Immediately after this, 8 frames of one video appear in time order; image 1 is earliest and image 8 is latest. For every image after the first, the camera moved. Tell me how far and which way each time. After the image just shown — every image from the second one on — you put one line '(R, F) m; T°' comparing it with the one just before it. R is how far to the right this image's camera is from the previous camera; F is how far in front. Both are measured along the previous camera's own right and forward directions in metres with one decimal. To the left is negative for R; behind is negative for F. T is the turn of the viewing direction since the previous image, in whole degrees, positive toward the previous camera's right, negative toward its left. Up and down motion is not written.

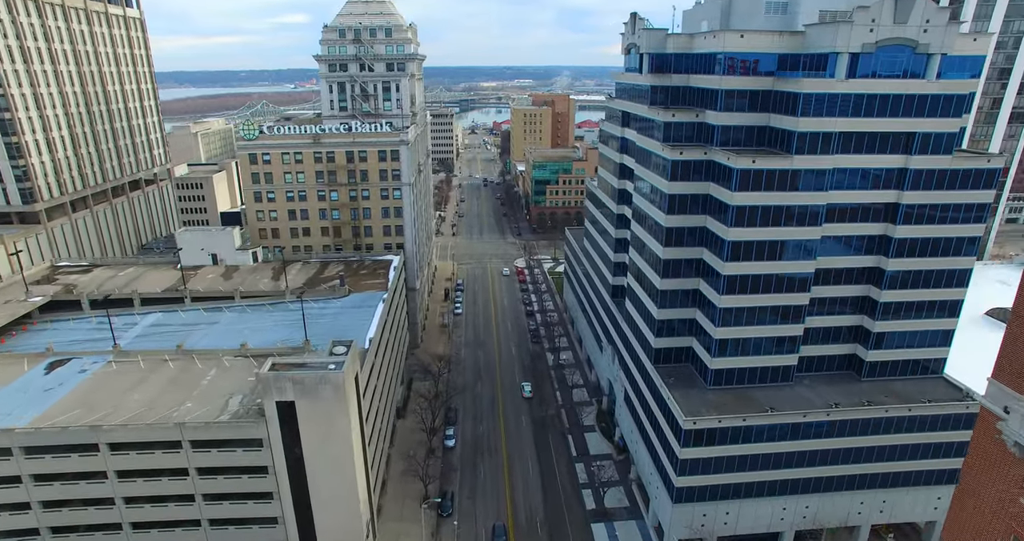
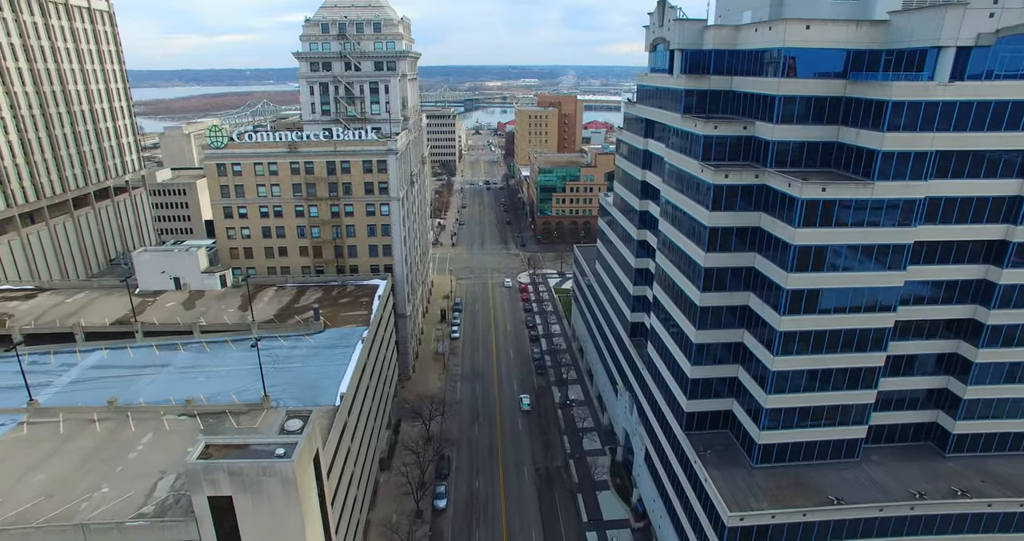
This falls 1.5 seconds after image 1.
(+0.3, +9.9) m; 0°
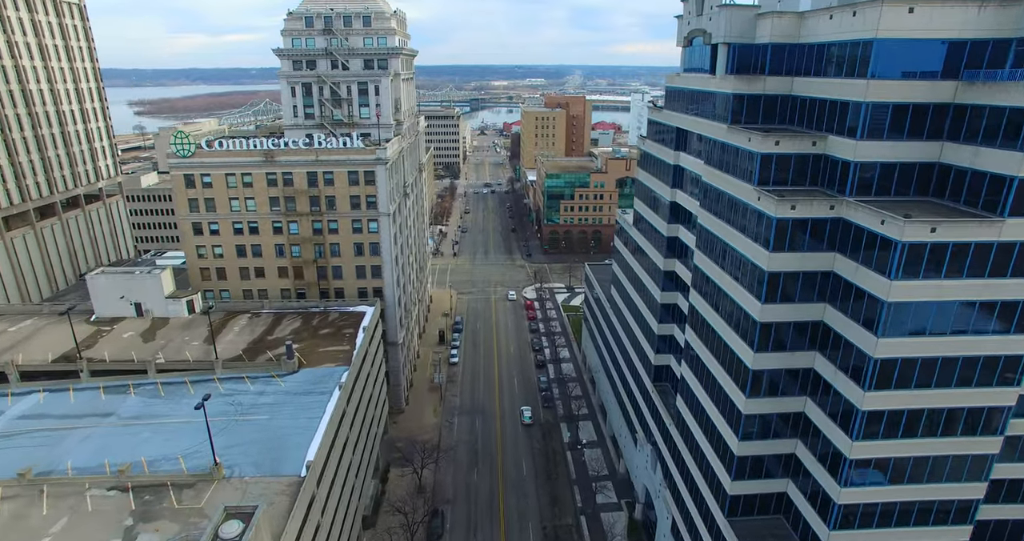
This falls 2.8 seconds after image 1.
(+0.1, +8.6) m; -1°
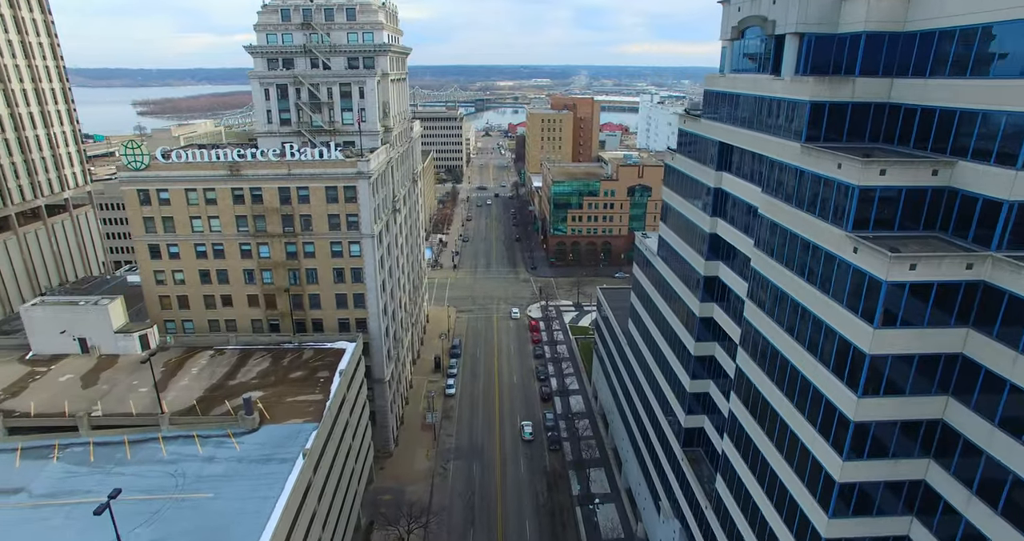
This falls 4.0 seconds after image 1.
(+0.3, +8.8) m; 0°
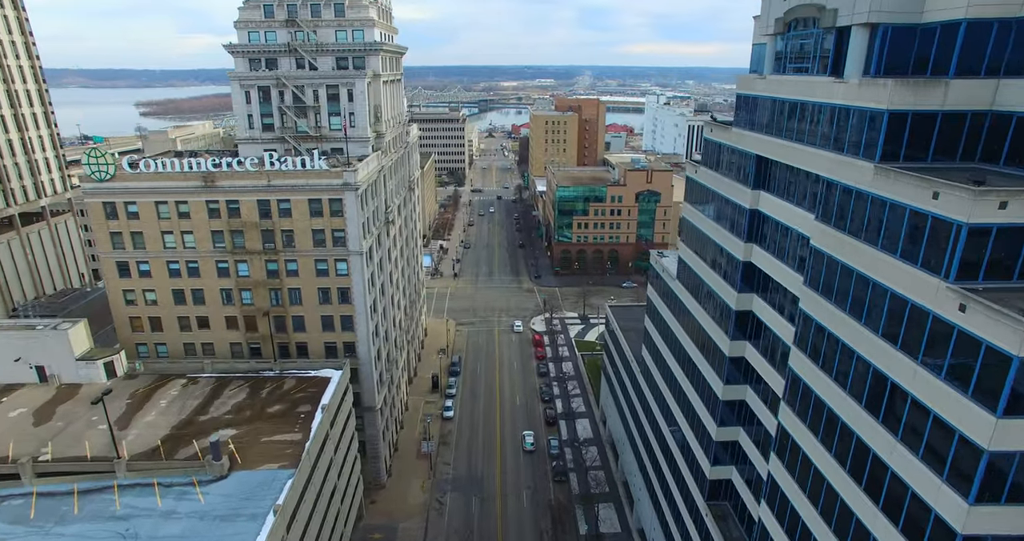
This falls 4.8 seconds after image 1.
(+0.1, +5.2) m; 0°
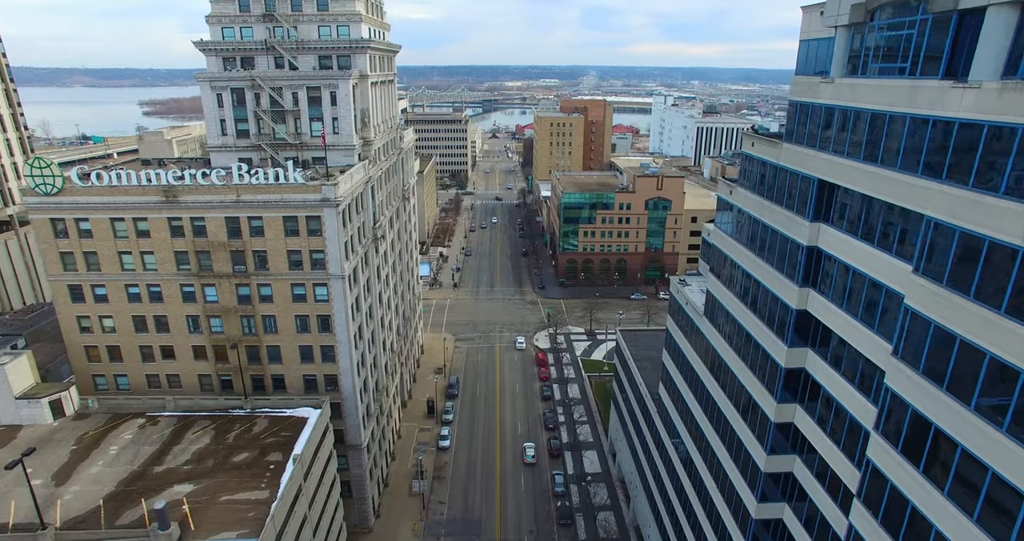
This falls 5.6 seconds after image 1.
(+0.2, +6.1) m; 0°
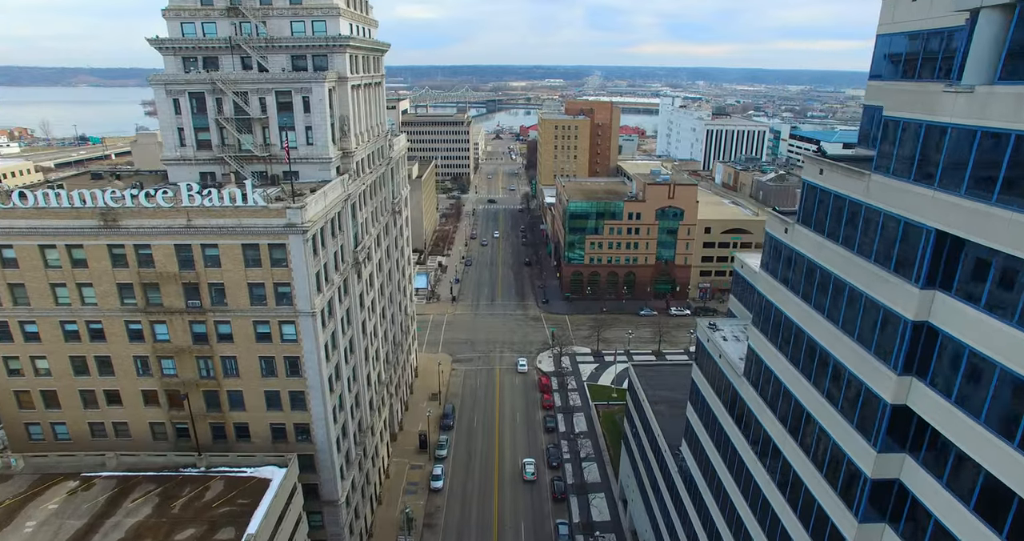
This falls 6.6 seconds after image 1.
(+0.4, +6.8) m; 0°
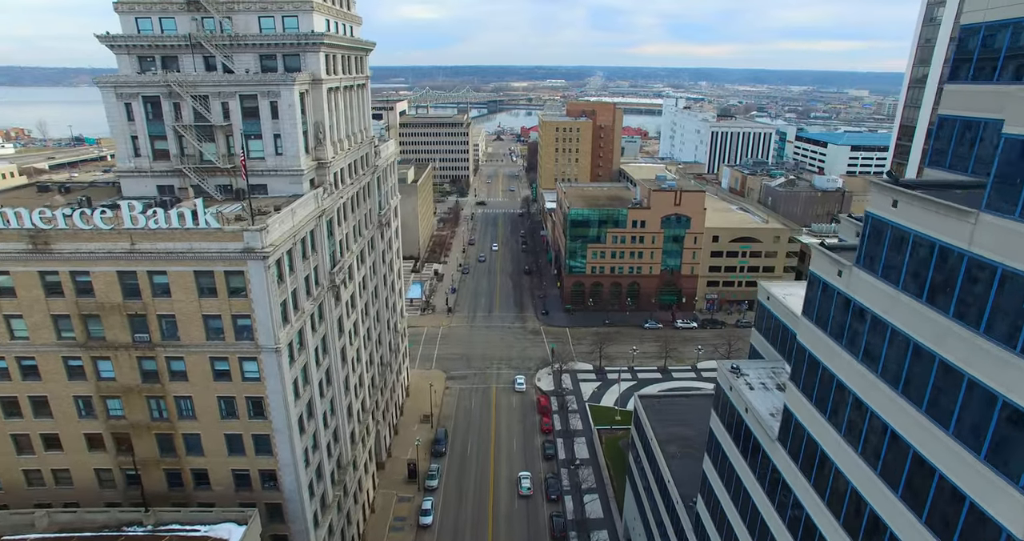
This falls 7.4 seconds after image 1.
(+0.5, +5.0) m; 0°
